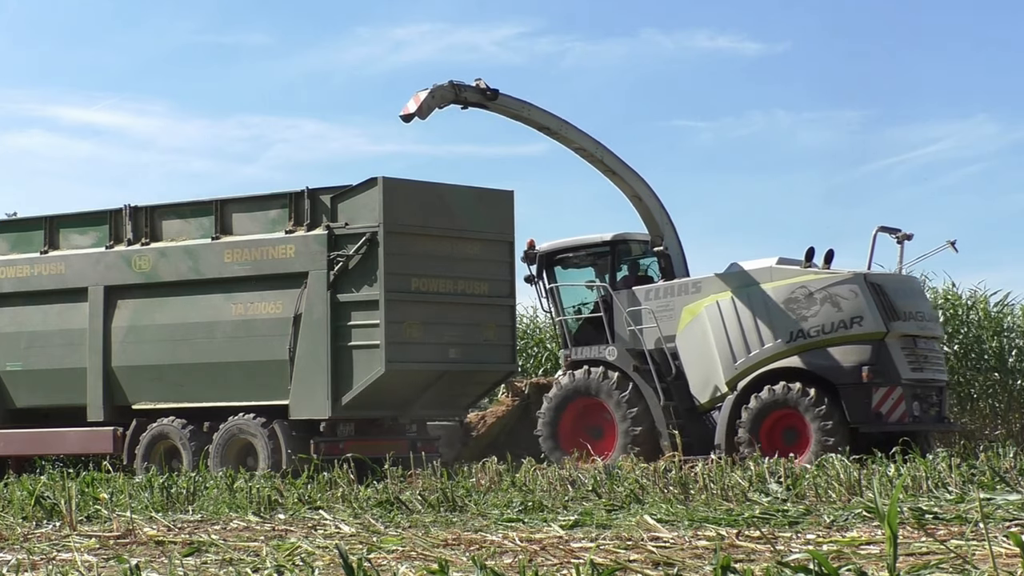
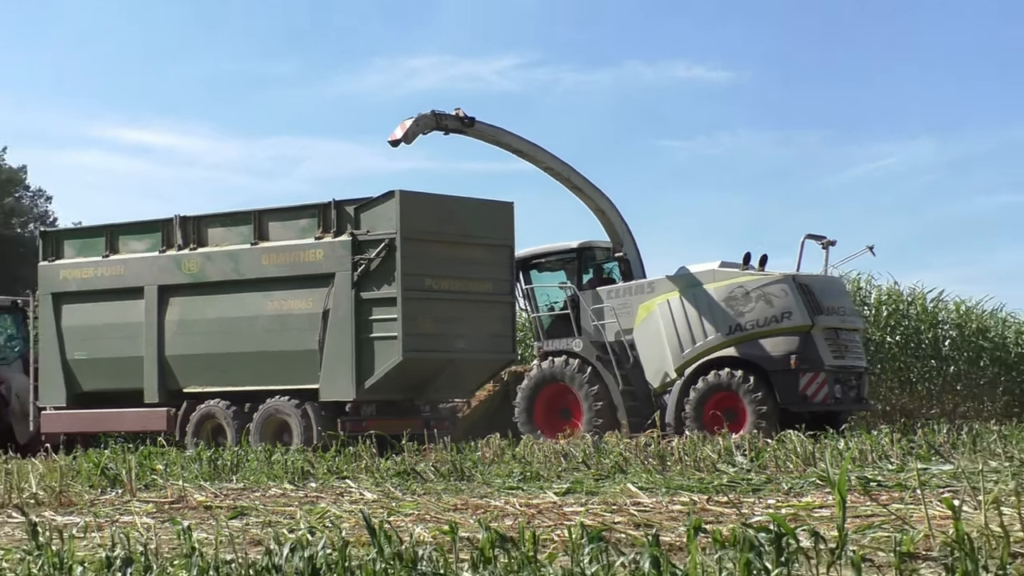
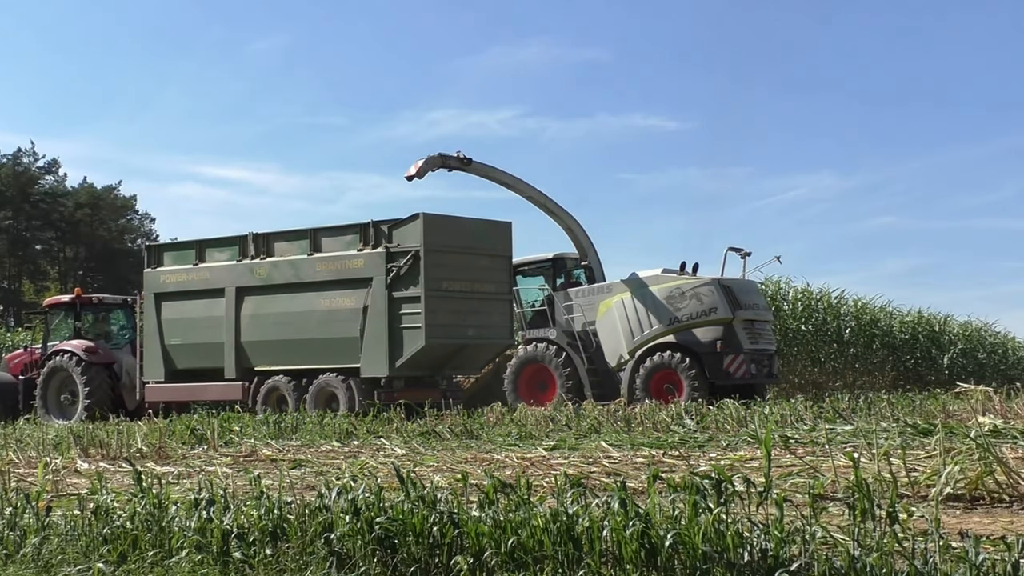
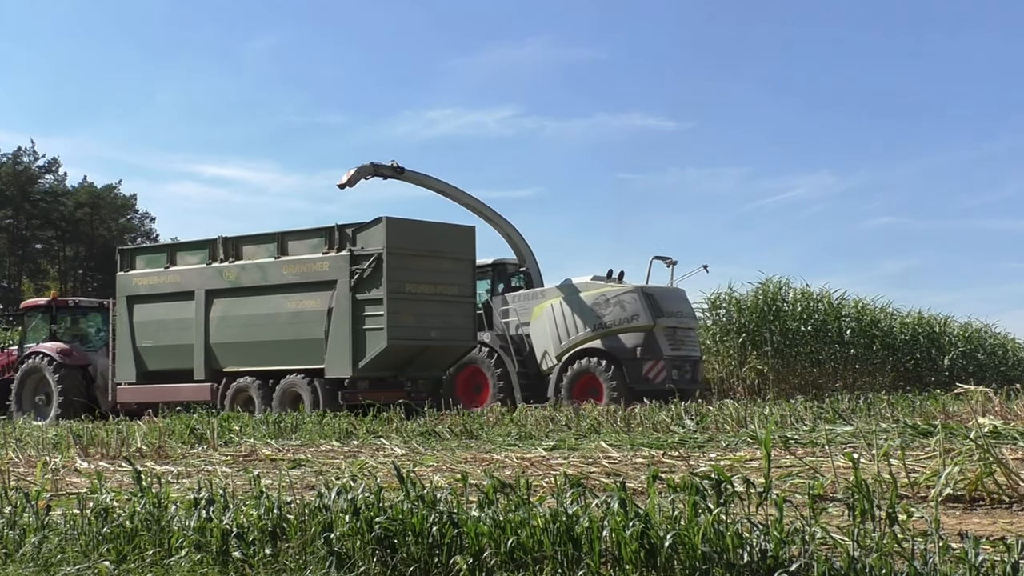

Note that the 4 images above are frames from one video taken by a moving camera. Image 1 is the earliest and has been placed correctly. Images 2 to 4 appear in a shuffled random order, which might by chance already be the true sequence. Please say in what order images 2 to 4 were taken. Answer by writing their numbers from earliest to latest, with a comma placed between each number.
2, 3, 4
